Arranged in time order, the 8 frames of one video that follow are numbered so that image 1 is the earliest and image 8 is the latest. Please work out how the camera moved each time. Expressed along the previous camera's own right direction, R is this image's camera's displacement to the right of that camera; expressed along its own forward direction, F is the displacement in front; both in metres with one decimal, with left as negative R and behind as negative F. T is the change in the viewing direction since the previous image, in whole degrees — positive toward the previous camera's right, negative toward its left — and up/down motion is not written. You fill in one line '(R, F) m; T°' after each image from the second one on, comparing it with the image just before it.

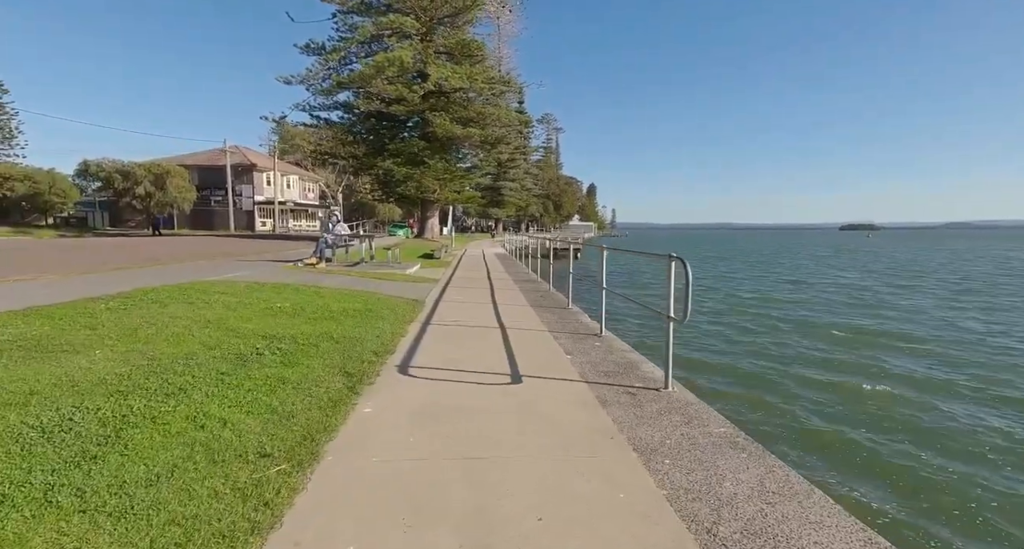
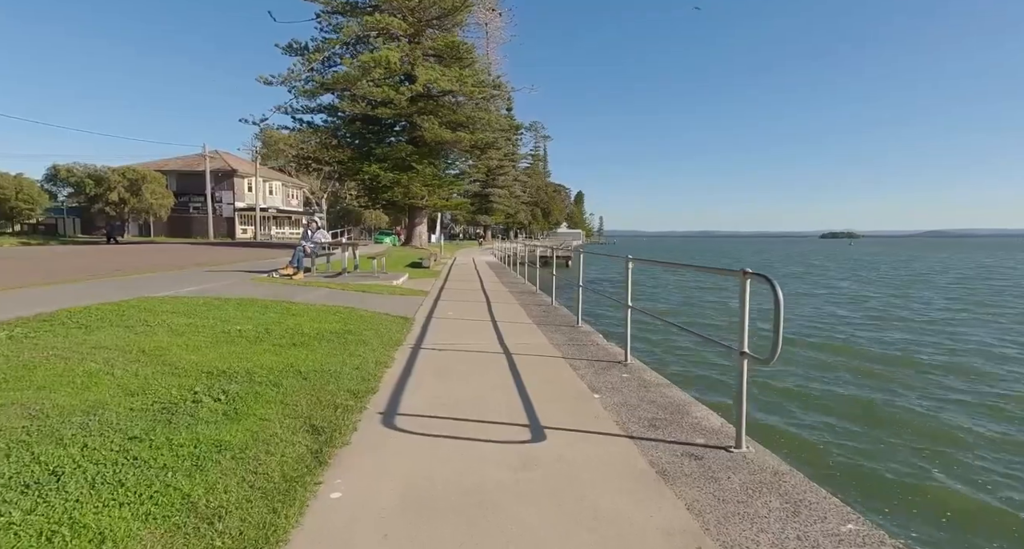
(-0.2, +1.1) m; +1°
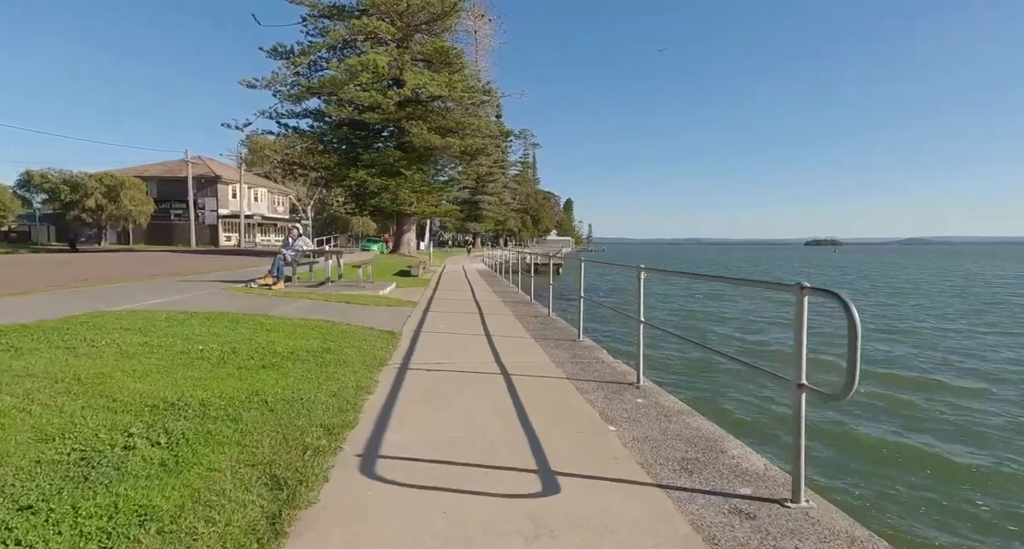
(-0.1, +0.6) m; +1°
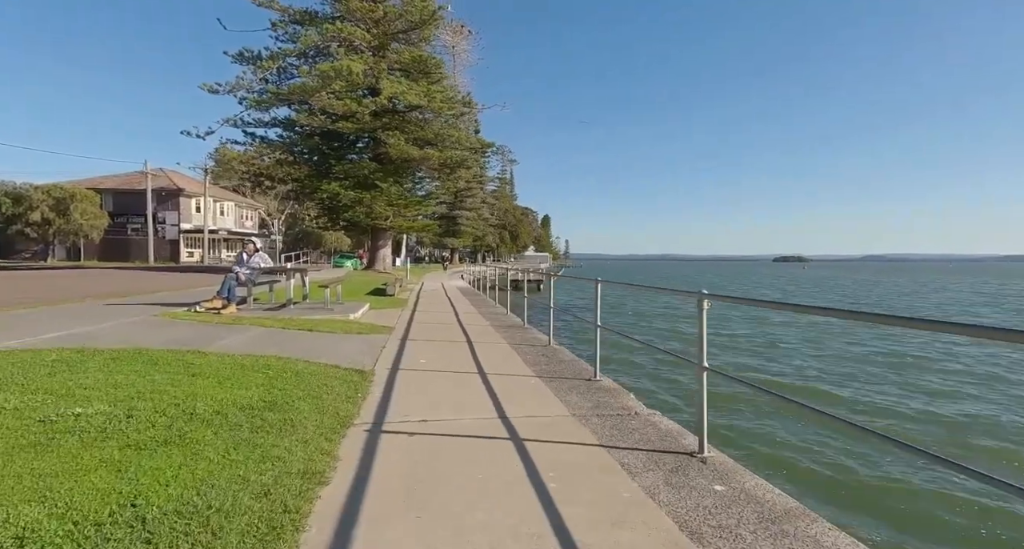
(-0.3, +1.4) m; +3°
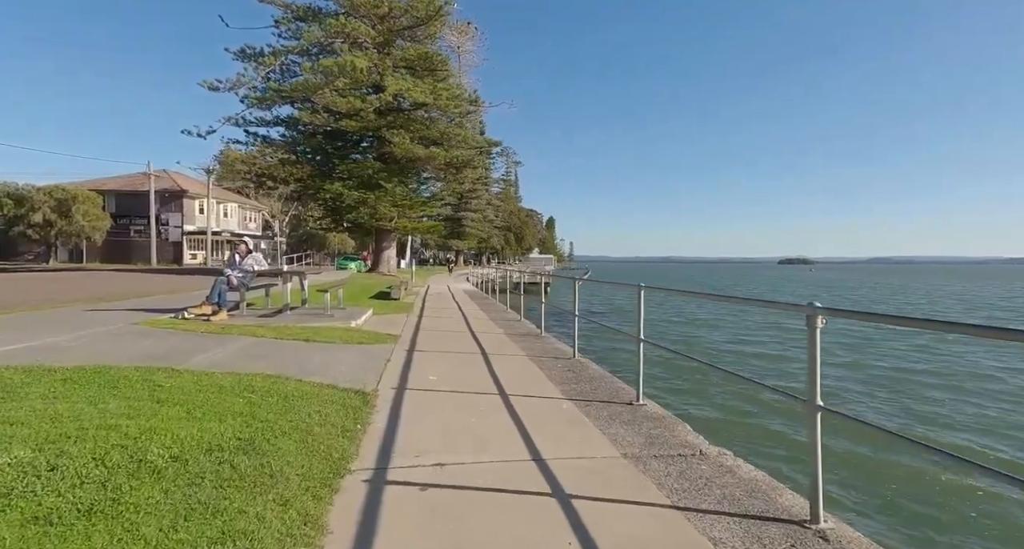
(-0.2, +0.9) m; 0°
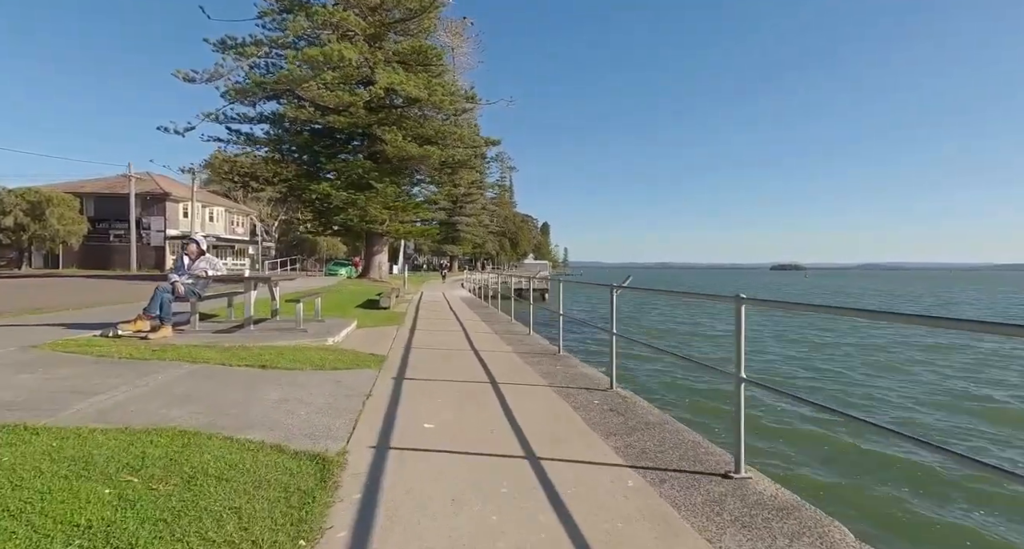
(-0.3, +1.7) m; +1°
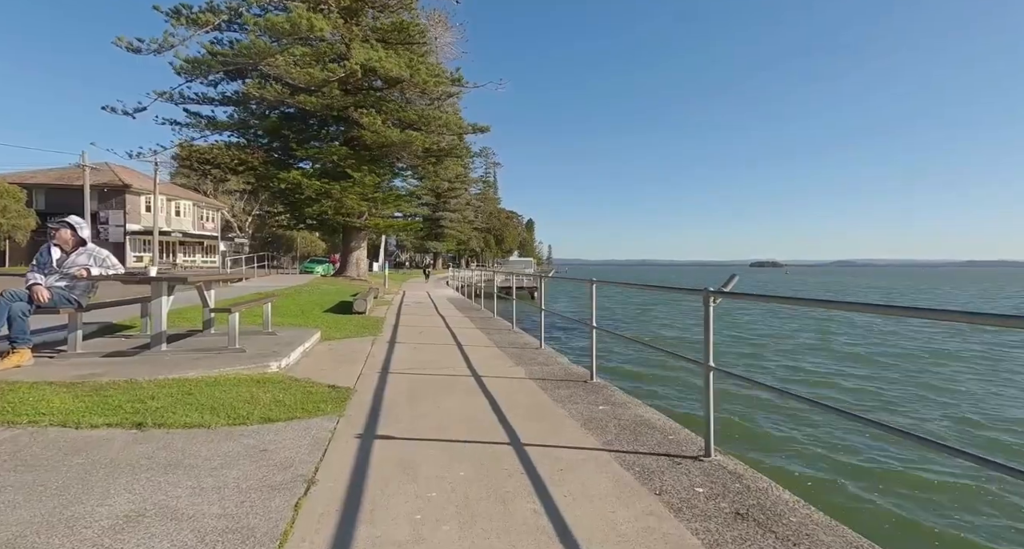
(-0.4, +2.3) m; +2°
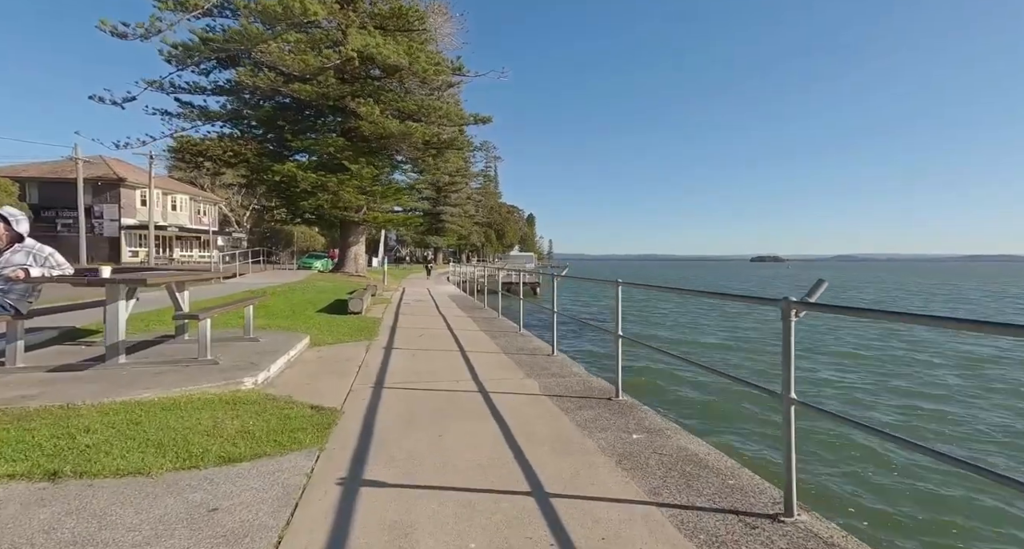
(-0.1, +0.8) m; 0°
